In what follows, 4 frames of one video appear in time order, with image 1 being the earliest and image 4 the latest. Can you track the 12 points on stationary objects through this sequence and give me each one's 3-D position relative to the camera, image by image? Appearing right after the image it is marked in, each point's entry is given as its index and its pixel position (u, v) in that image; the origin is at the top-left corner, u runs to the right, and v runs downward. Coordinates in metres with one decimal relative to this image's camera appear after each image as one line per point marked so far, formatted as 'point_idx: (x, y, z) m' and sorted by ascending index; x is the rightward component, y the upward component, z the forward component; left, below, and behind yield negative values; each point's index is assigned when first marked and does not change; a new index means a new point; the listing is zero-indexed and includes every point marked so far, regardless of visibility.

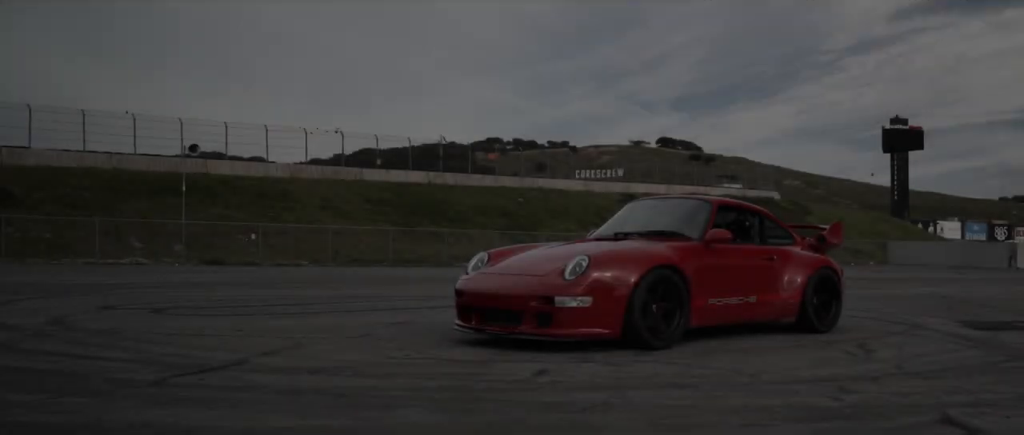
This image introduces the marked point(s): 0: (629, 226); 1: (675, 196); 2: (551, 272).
0: (+1.1, -0.1, +7.7) m
1: (+1.6, +0.2, +7.9) m
2: (+0.3, -0.4, +6.4) m
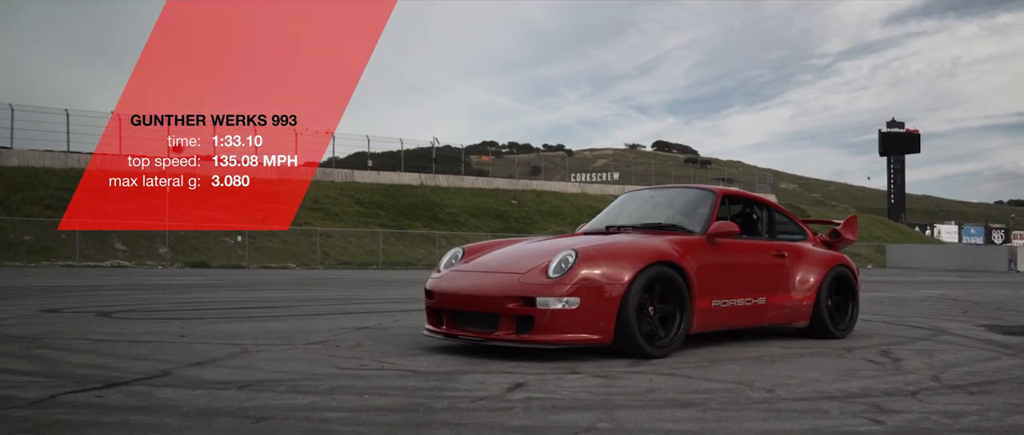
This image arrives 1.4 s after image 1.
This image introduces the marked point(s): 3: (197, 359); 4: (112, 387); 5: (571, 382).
0: (+0.9, 0.0, +6.9) m
1: (+1.4, +0.3, +7.1) m
2: (+0.1, -0.3, +5.6) m
3: (-2.0, -0.9, +5.3) m
4: (-2.0, -0.8, +4.1) m
5: (+0.3, -0.9, +4.6) m
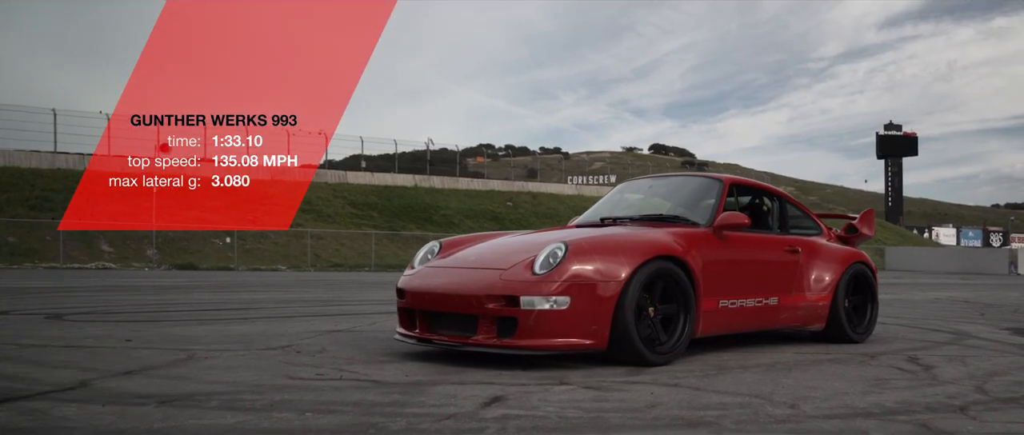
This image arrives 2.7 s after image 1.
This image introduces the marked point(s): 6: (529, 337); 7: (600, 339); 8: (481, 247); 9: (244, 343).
0: (+0.8, +0.1, +6.3) m
1: (+1.3, +0.3, +6.4) m
2: (0.0, -0.3, +4.9) m
3: (-2.1, -0.8, +4.6) m
4: (-2.1, -0.8, +3.4) m
5: (+0.2, -0.8, +3.9) m
6: (+0.1, -0.7, +4.7) m
7: (+0.5, -0.7, +4.8) m
8: (-0.2, -0.2, +5.4) m
9: (-1.9, -0.9, +5.9) m
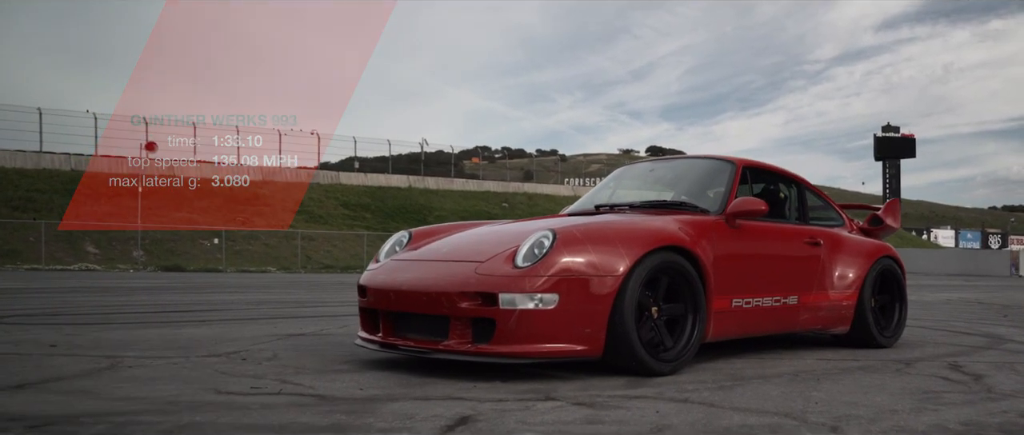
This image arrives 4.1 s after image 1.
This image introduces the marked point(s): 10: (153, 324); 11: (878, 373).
0: (+0.7, +0.1, +5.5) m
1: (+1.2, +0.4, +5.7) m
2: (-0.1, -0.2, +4.2) m
3: (-2.2, -0.7, +3.8) m
4: (-2.2, -0.7, +2.7) m
5: (+0.1, -0.7, +3.1) m
6: (0.0, -0.6, +4.0) m
7: (+0.4, -0.6, +4.1) m
8: (-0.3, -0.1, +4.7) m
9: (-2.0, -0.8, +5.1) m
10: (-3.0, -0.9, +7.0) m
11: (+2.0, -0.8, +4.5) m
